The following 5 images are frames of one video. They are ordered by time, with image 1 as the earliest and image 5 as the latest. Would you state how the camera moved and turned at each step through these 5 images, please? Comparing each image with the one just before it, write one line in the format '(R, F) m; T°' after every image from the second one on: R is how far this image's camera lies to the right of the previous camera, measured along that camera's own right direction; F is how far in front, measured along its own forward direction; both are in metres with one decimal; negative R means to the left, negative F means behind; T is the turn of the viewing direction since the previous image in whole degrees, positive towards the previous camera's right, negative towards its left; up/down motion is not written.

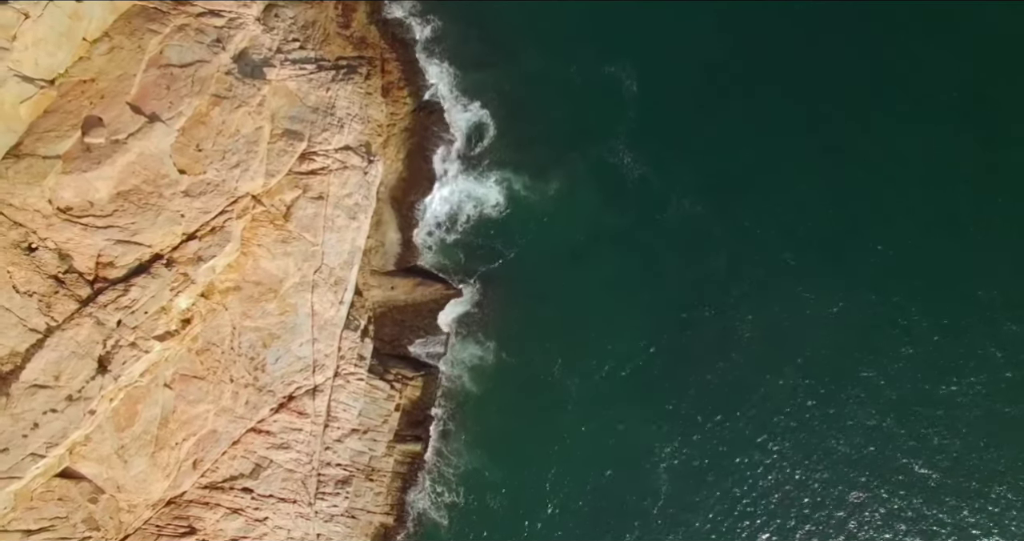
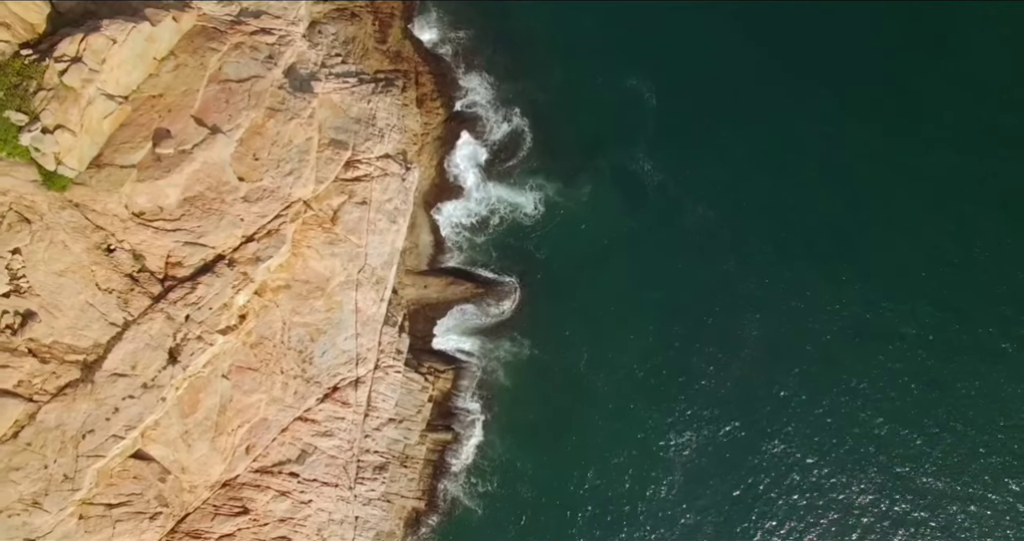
(-1.5, -2.8) m; 0°
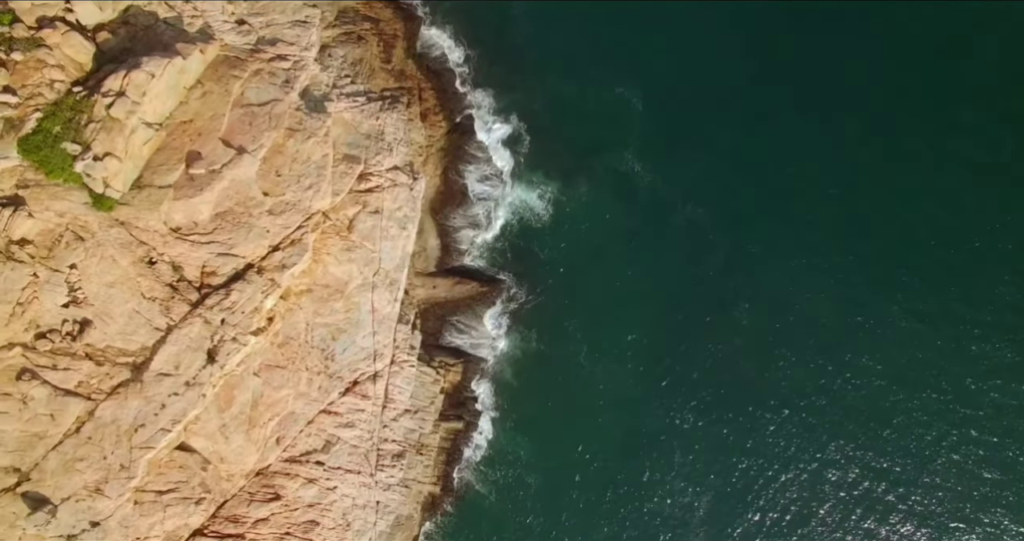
(-0.1, -3.5) m; 0°
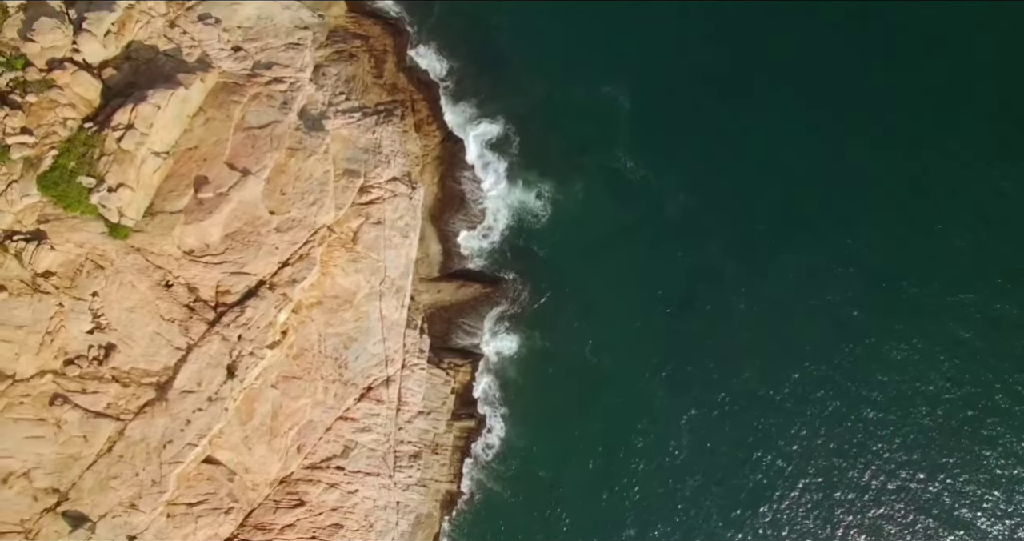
(0.0, -1.6) m; 0°
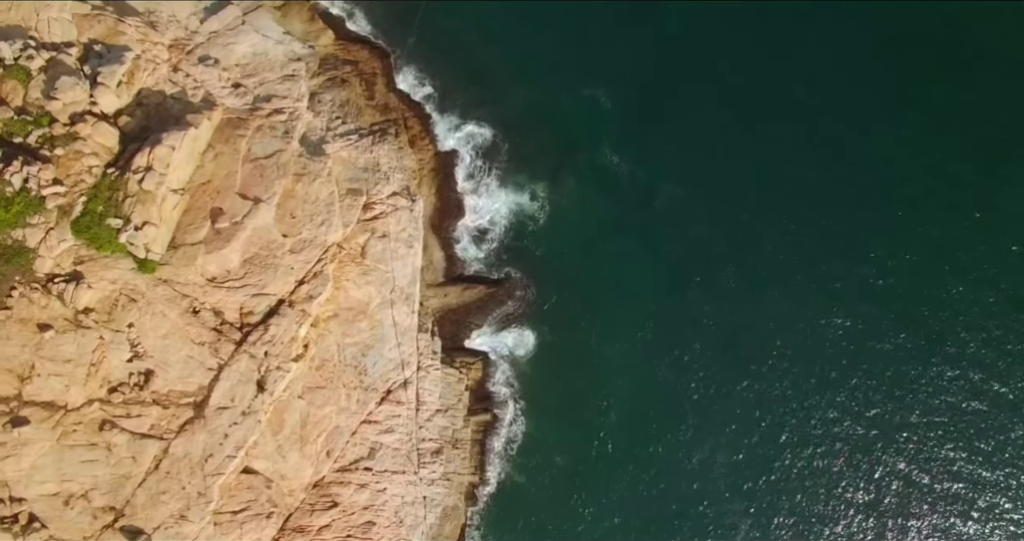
(+0.1, -2.8) m; 0°
